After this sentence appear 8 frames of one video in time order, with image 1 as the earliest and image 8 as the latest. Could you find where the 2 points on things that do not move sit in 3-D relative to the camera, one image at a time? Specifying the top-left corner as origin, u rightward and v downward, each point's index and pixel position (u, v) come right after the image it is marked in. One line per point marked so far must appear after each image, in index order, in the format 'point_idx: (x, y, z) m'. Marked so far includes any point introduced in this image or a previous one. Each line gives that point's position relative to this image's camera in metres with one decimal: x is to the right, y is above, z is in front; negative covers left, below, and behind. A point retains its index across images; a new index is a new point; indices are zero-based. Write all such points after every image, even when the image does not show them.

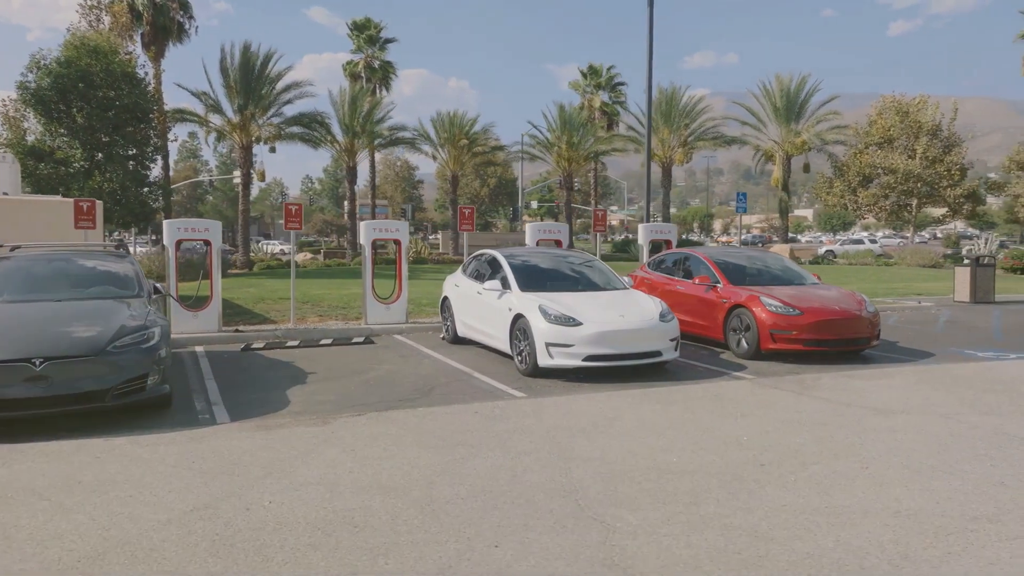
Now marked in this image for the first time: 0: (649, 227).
0: (+3.0, +1.3, +16.2) m
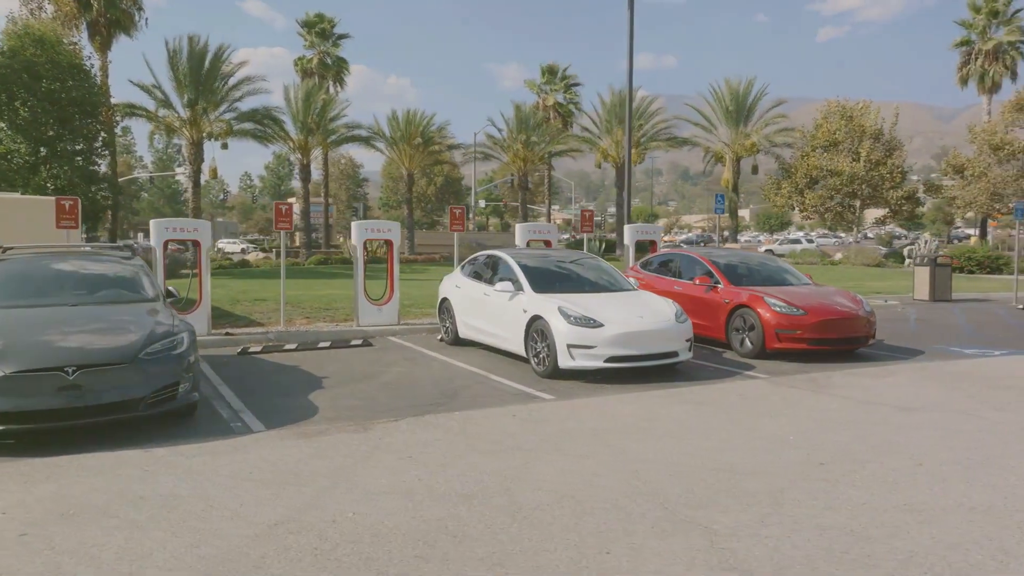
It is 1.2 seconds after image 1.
0: (+2.7, +1.3, +16.4) m
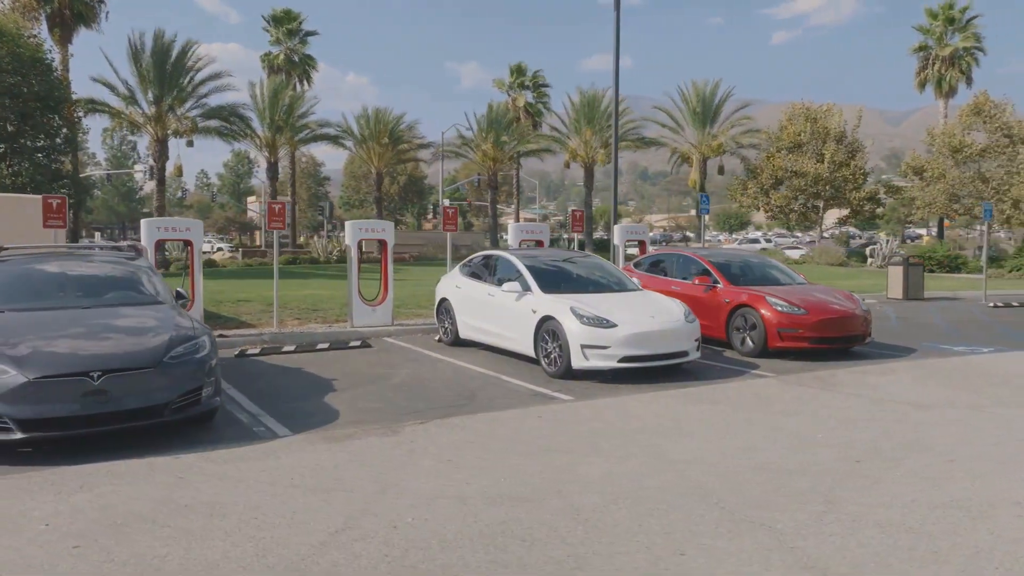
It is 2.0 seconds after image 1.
0: (+2.5, +1.3, +16.5) m
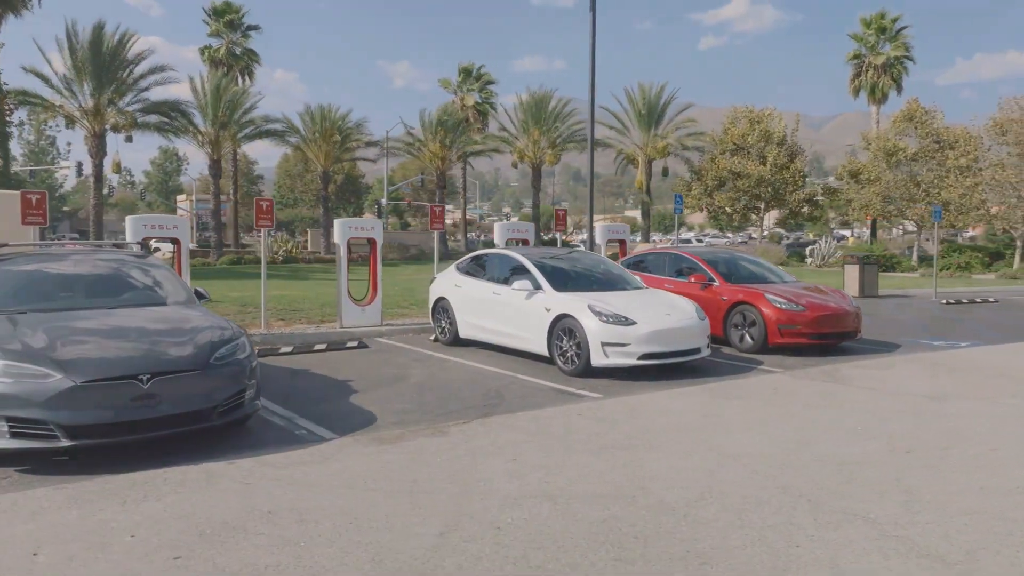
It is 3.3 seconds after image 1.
0: (+2.1, +1.3, +16.6) m
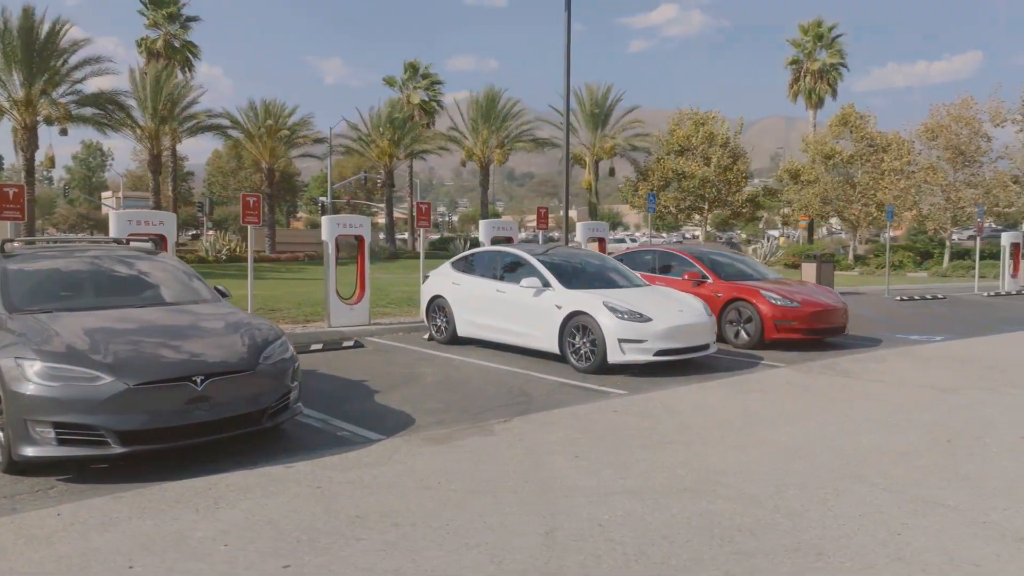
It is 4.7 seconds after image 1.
0: (+1.6, +1.4, +16.7) m
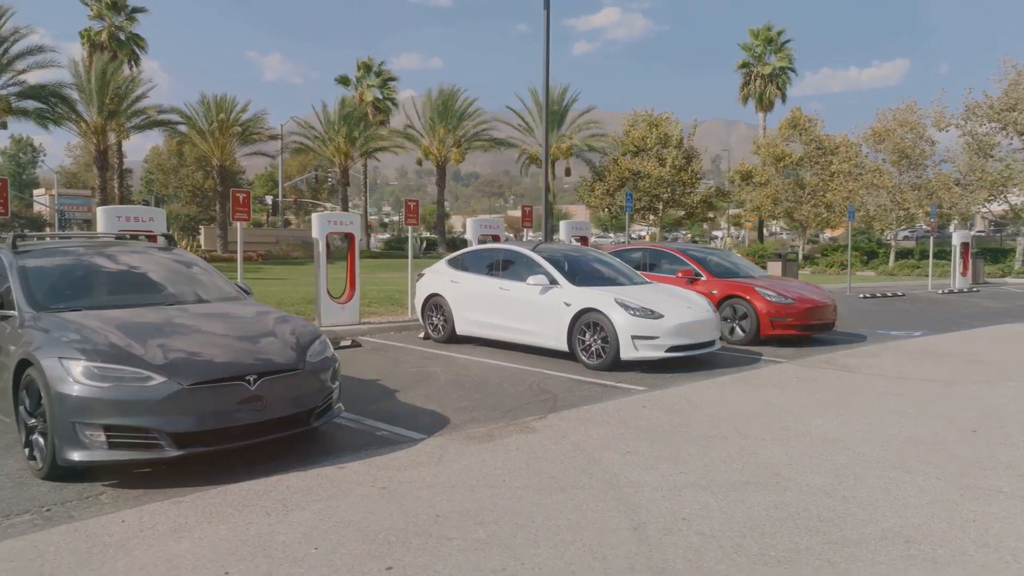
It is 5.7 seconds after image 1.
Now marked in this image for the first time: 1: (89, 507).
0: (+1.3, +1.4, +16.8) m
1: (-2.5, -1.3, +4.4) m
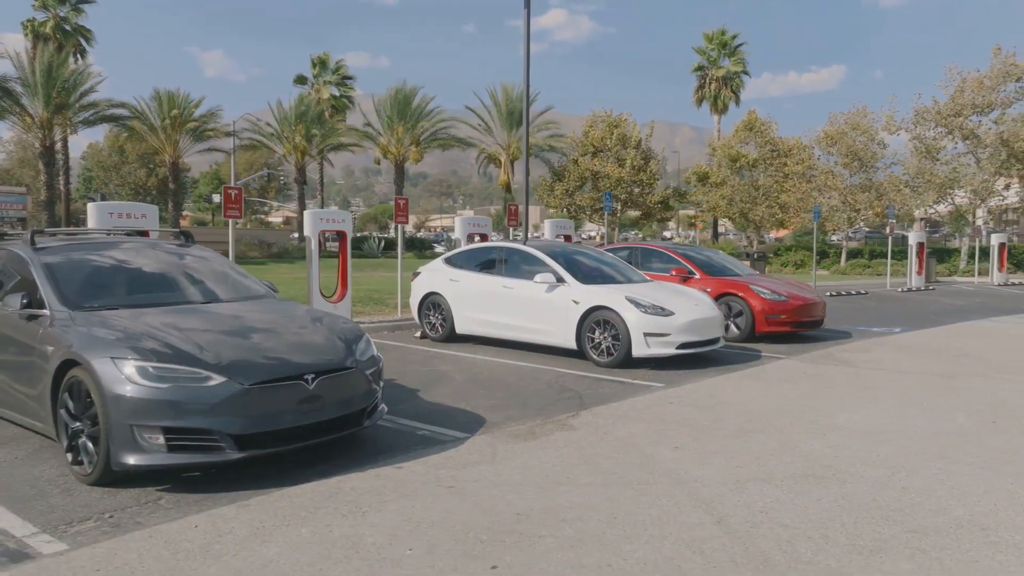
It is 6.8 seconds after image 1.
0: (+0.9, +1.4, +16.8) m
1: (-2.0, -1.3, +4.3) m
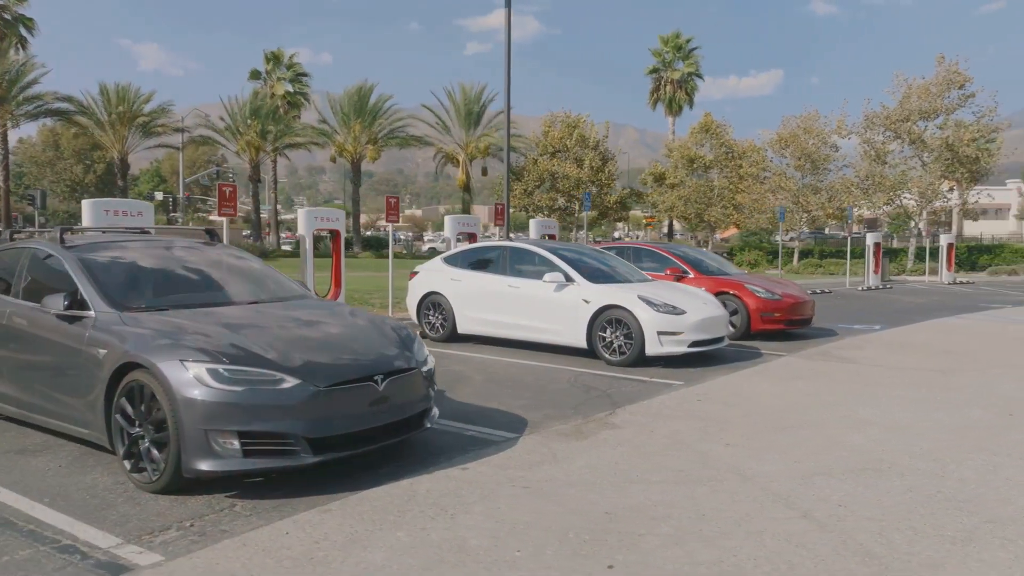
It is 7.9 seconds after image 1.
0: (+0.6, +1.5, +16.8) m
1: (-1.5, -1.3, +4.1) m
